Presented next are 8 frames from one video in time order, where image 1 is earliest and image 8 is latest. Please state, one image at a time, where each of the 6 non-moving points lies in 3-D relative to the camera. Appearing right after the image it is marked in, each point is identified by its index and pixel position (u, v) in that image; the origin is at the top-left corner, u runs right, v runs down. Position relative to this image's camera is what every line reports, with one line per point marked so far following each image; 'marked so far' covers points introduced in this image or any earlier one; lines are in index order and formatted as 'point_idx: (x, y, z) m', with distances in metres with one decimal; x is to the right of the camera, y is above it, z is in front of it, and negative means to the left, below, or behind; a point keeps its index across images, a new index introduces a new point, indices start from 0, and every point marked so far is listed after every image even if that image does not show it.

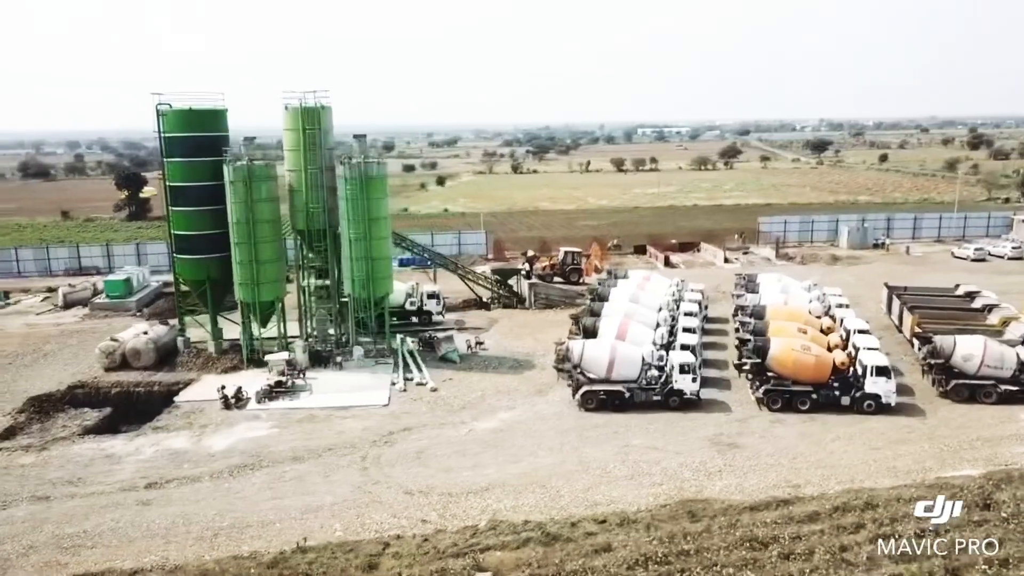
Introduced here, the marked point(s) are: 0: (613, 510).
0: (+2.4, -5.3, +19.4) m
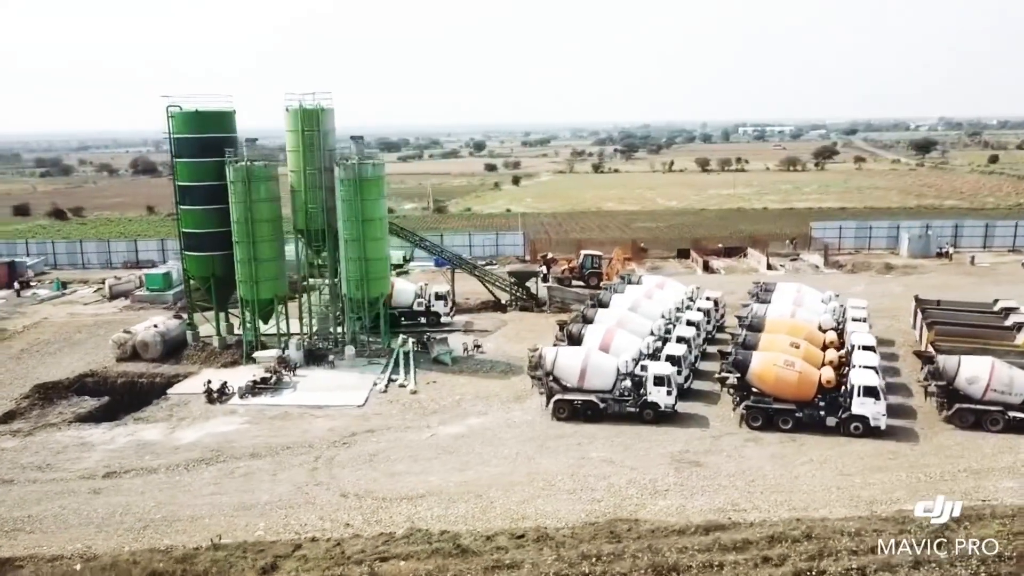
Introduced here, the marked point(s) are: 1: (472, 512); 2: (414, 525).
0: (+0.6, -5.5, +18.9) m
1: (-0.9, -5.4, +19.9) m
2: (-2.3, -5.5, +19.1) m
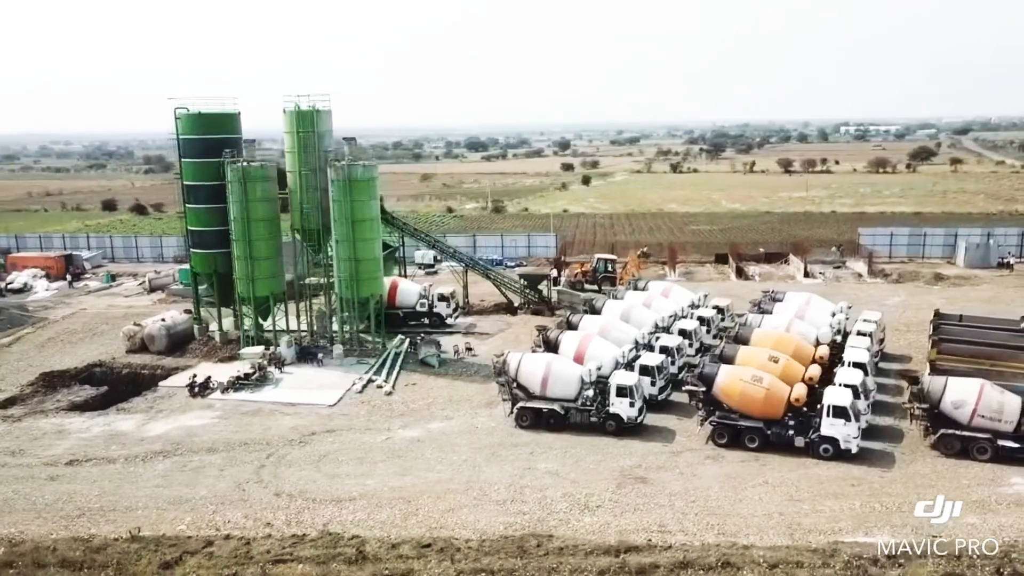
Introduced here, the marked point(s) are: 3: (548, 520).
0: (-1.4, -5.7, +18.6) m
1: (-2.8, -5.5, +19.7) m
2: (-4.3, -5.6, +19.1) m
3: (+0.8, -5.5, +19.4) m
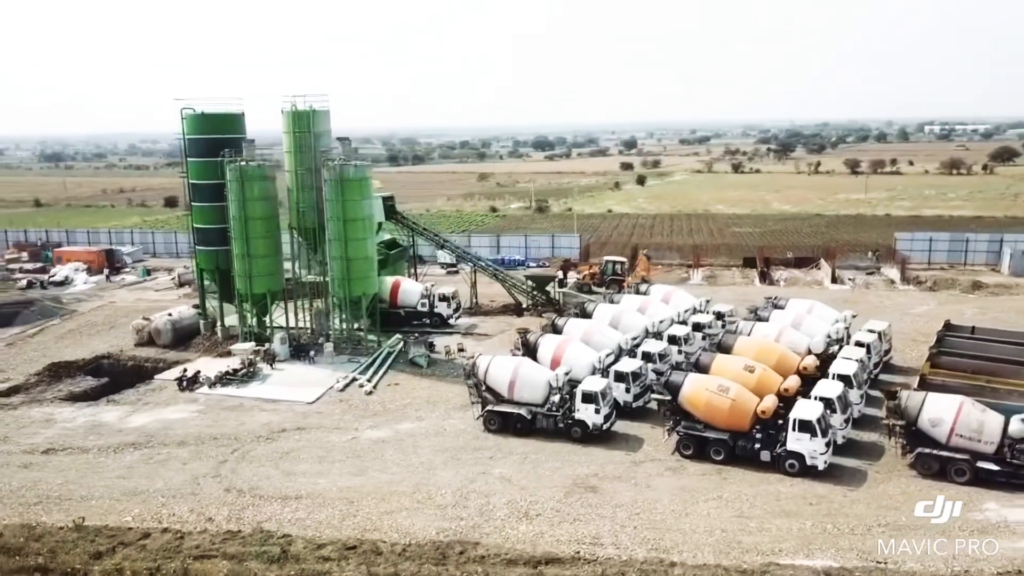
0: (-3.0, -5.7, +18.5) m
1: (-4.3, -5.6, +19.8) m
2: (-5.8, -5.6, +19.3) m
3: (-0.7, -5.6, +19.1) m
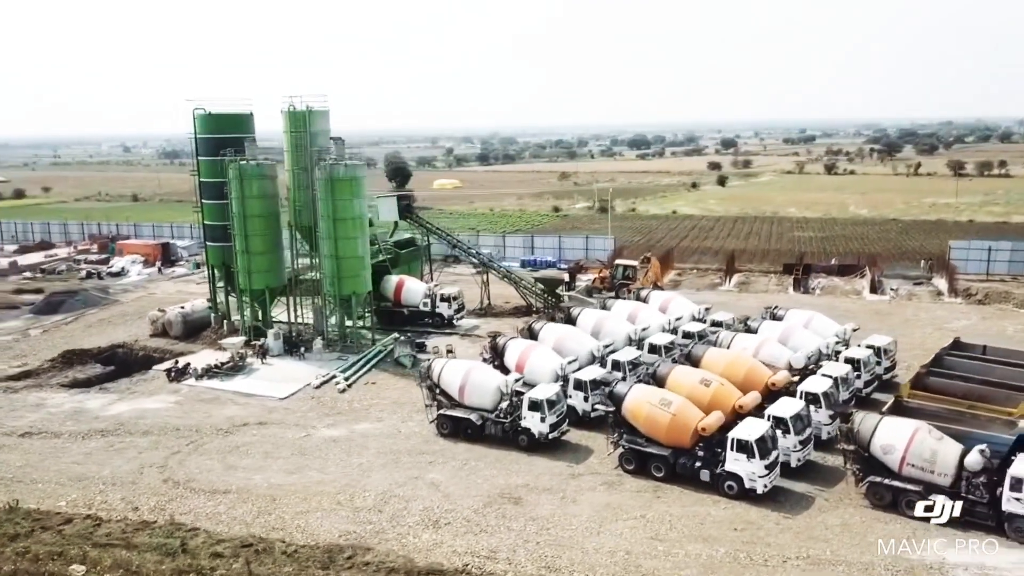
0: (-5.3, -5.7, +18.6) m
1: (-6.4, -5.5, +20.0) m
2: (-8.0, -5.6, +19.7) m
3: (-2.9, -5.7, +18.9) m
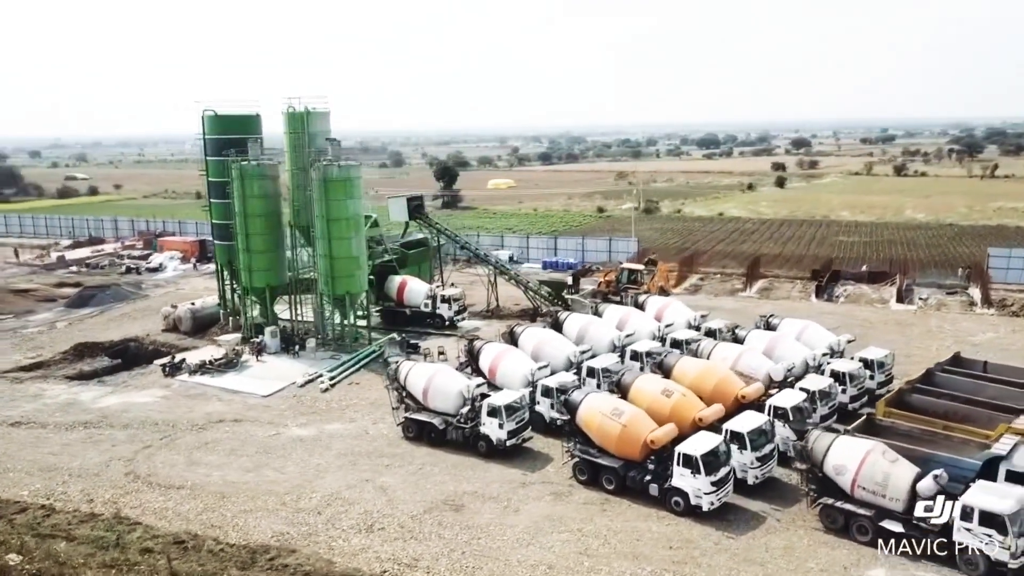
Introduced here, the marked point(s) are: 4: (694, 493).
0: (-6.9, -5.7, +18.8) m
1: (-7.9, -5.5, +20.3) m
2: (-9.5, -5.5, +20.1) m
3: (-4.5, -5.7, +18.9) m
4: (+4.3, -4.9, +19.2) m
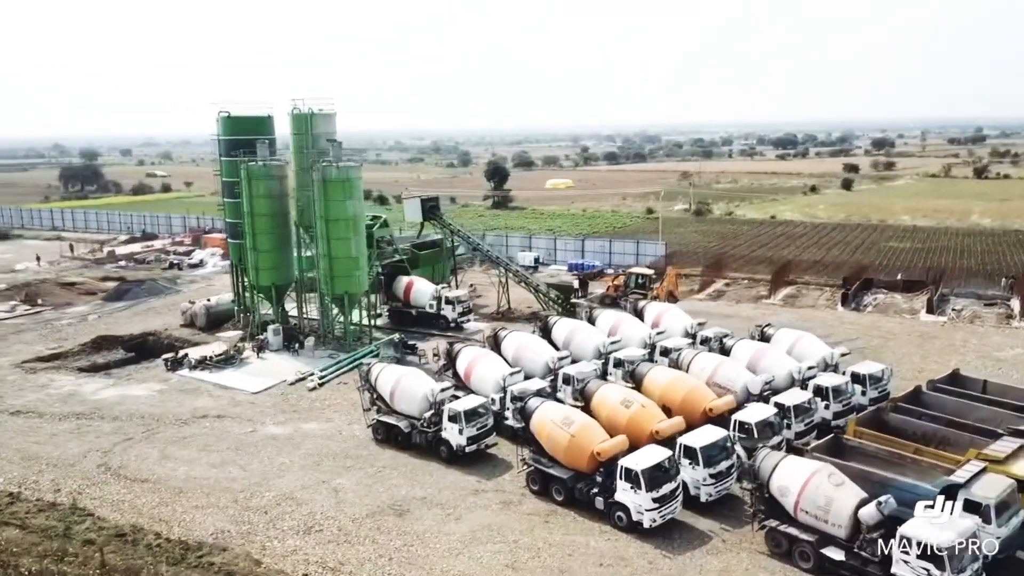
0: (-8.4, -5.7, +19.2) m
1: (-9.2, -5.5, +20.8) m
2: (-10.8, -5.5, +20.8) m
3: (-6.0, -5.8, +19.1) m
4: (+2.8, -5.1, +18.6) m
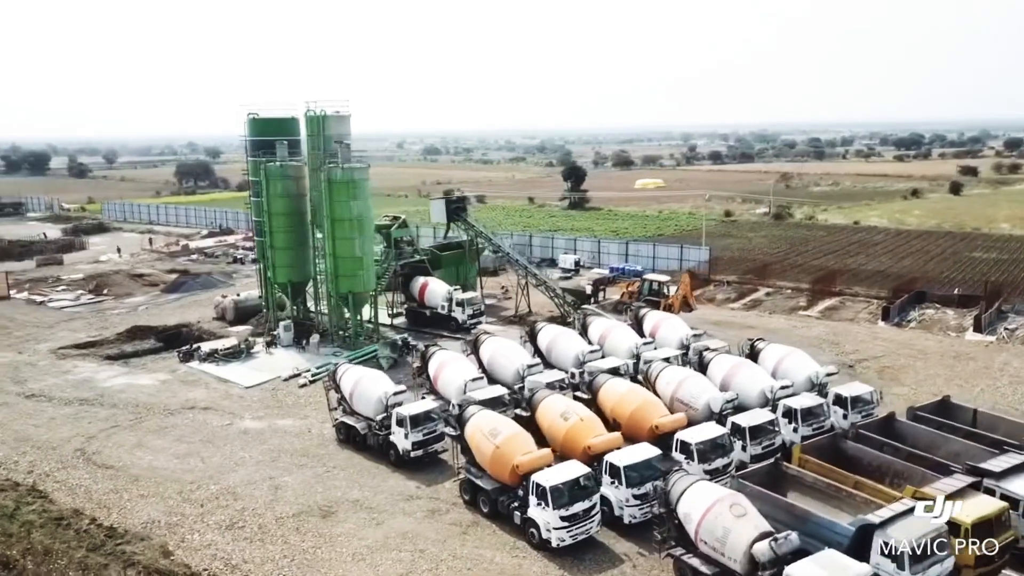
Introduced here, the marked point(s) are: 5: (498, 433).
0: (-10.3, -5.6, +20.1) m
1: (-10.9, -5.4, +21.8) m
2: (-12.5, -5.3, +22.0) m
3: (-8.0, -5.8, +19.7) m
4: (+0.7, -5.3, +18.0) m
5: (-0.3, -3.6, +19.9) m
